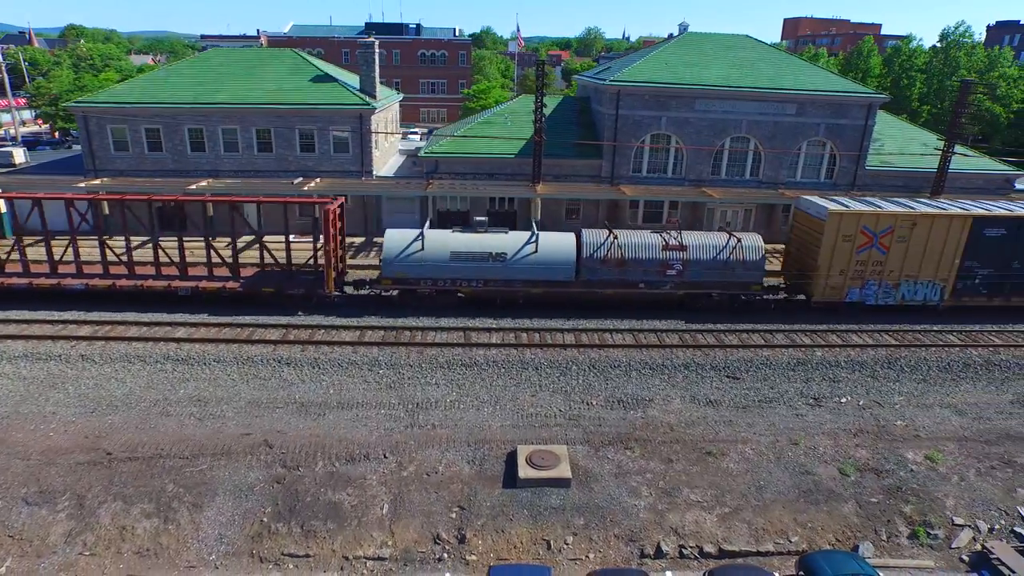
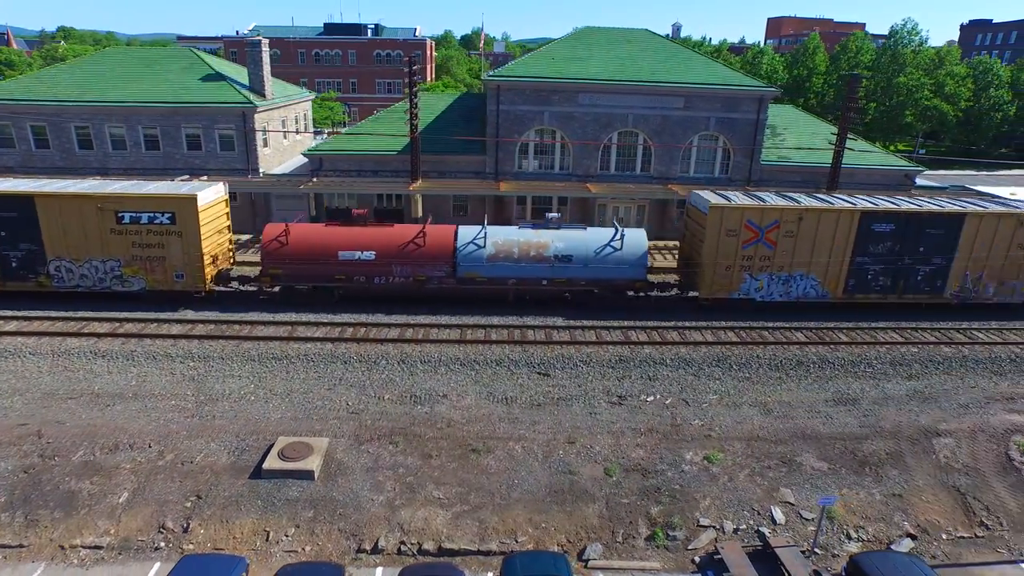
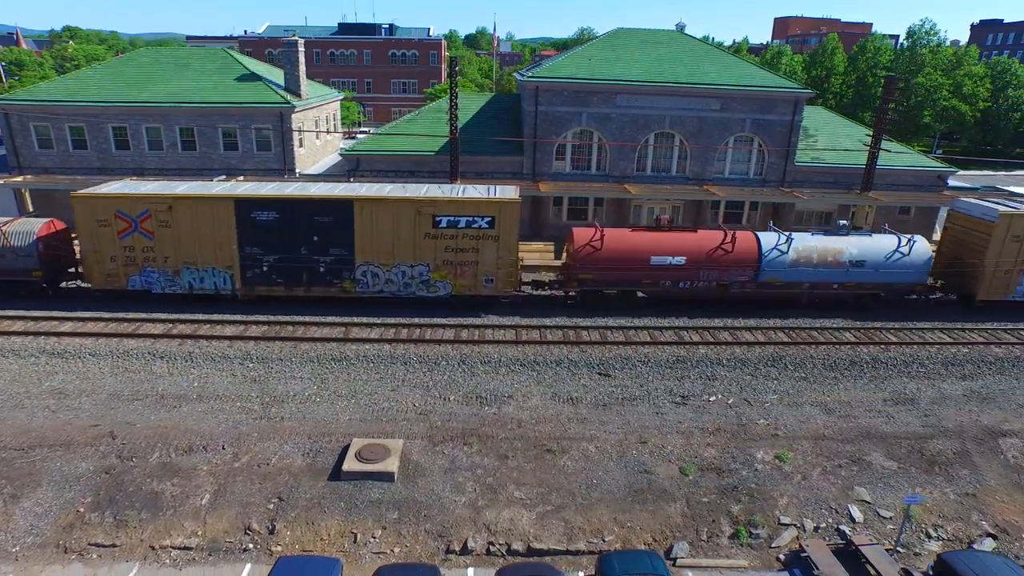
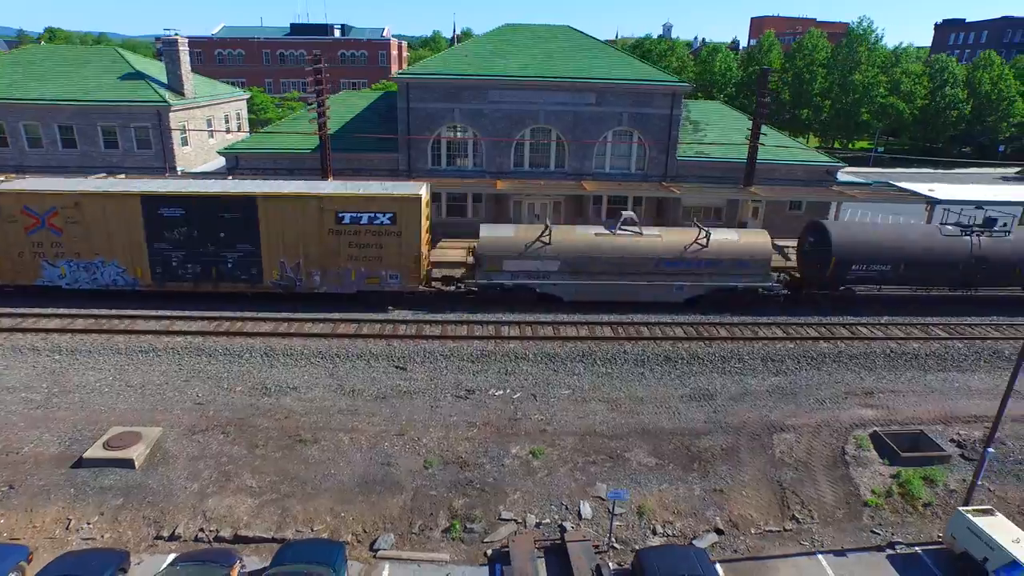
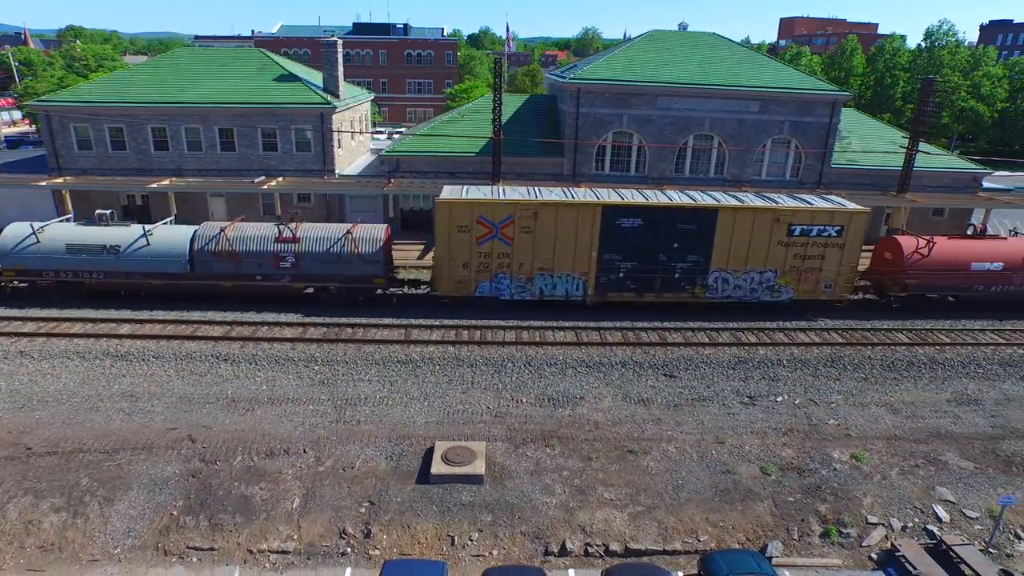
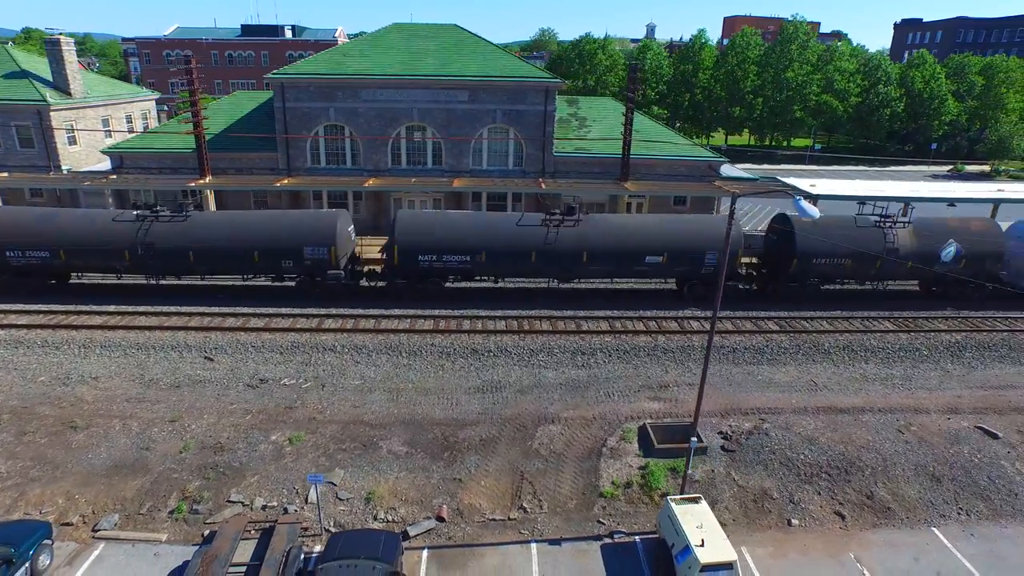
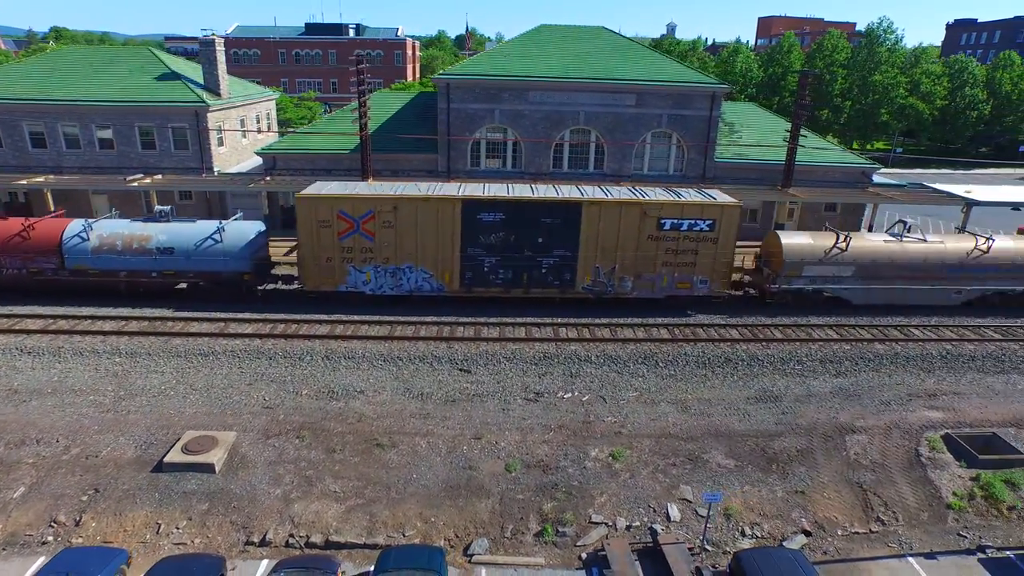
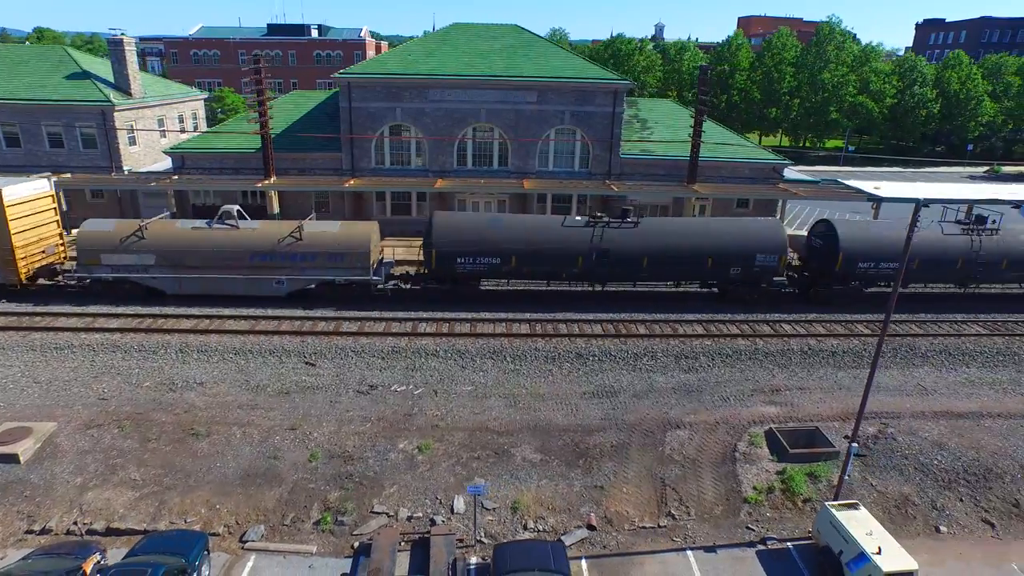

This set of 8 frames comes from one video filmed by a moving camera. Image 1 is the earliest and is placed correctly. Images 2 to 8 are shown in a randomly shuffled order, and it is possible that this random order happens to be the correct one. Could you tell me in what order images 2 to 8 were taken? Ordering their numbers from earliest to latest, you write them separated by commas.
5, 3, 2, 7, 4, 8, 6
